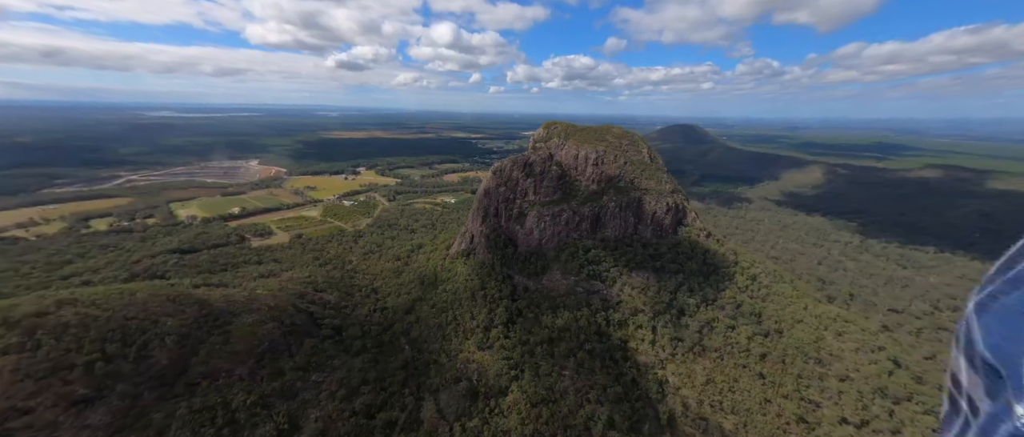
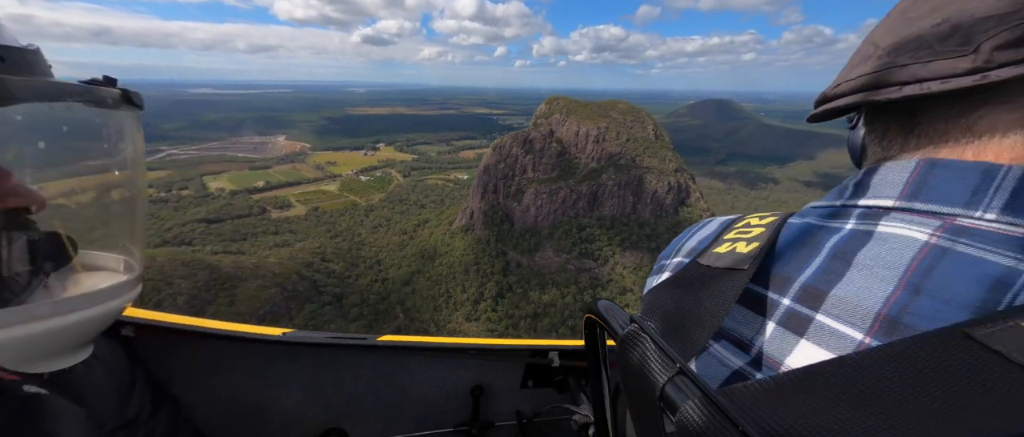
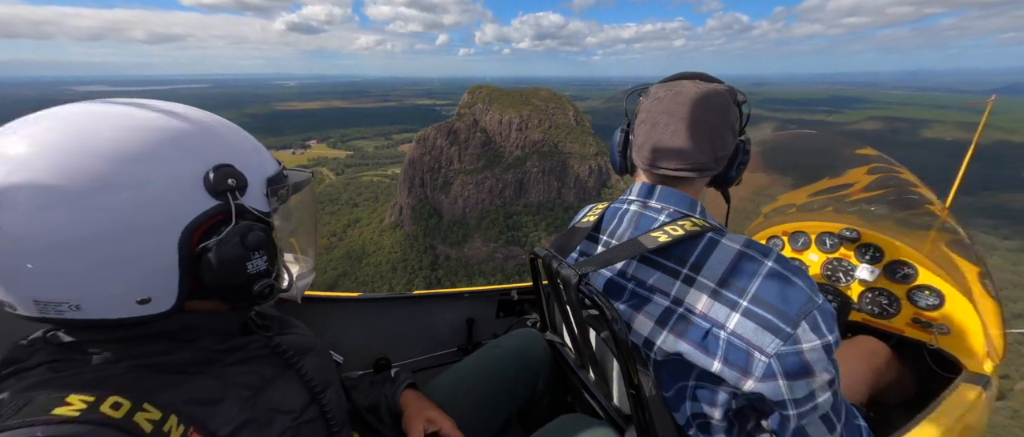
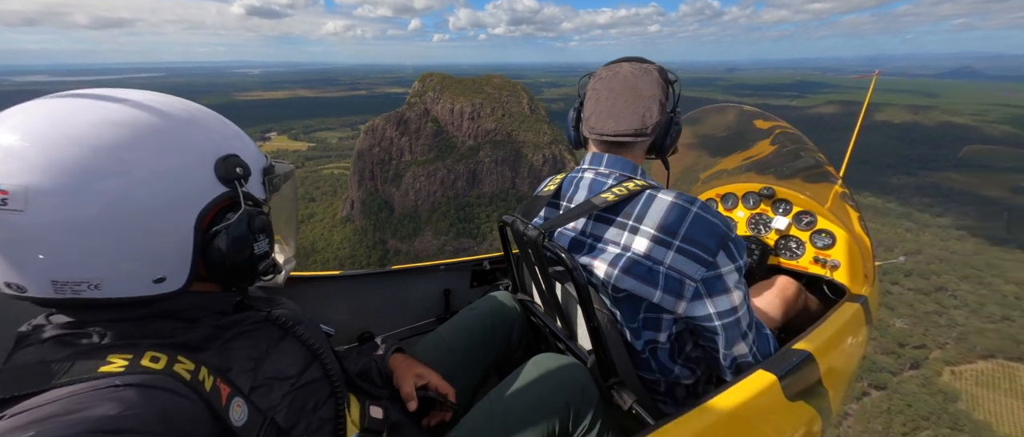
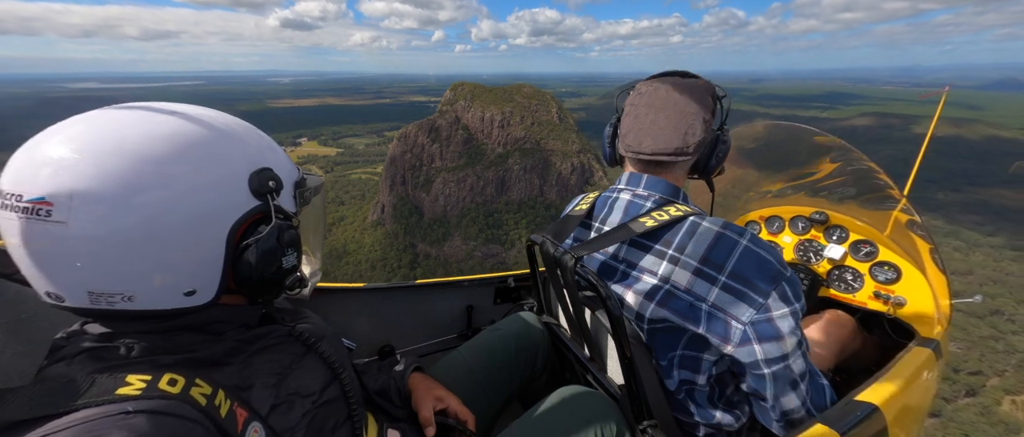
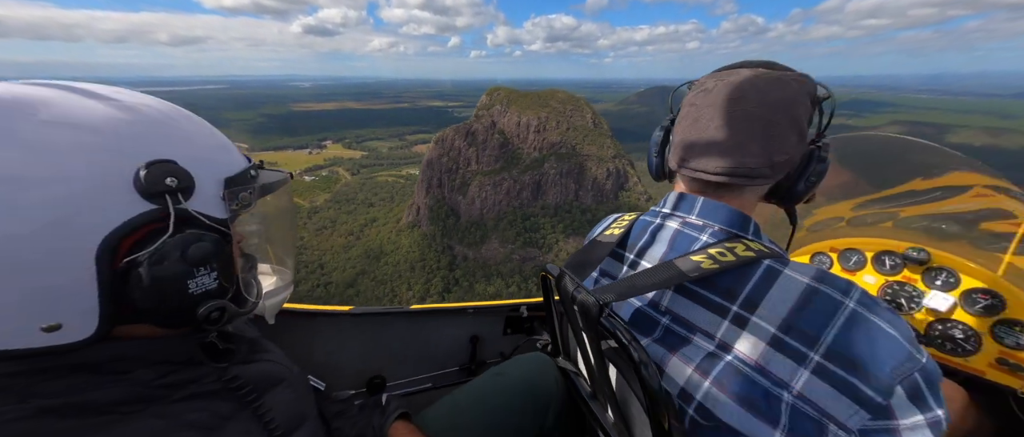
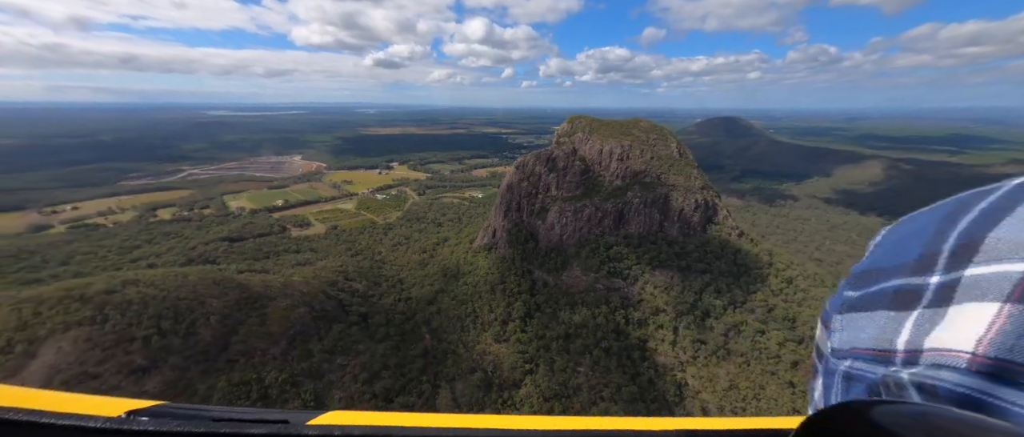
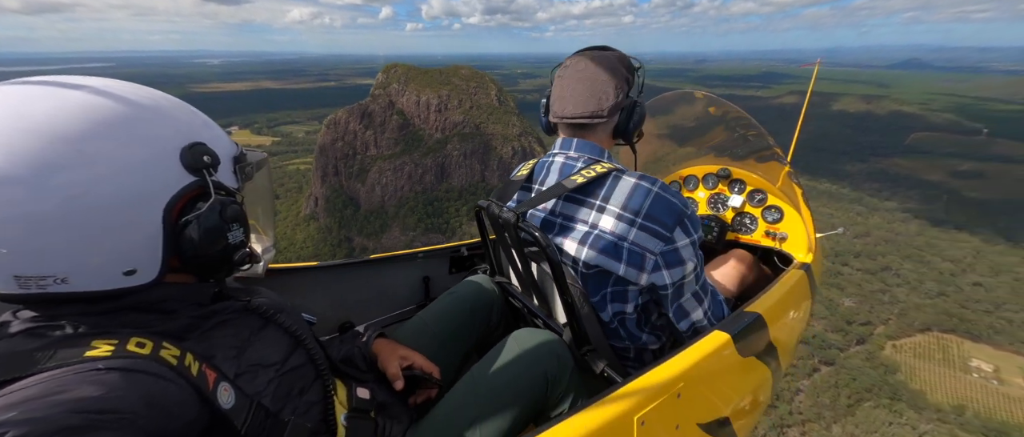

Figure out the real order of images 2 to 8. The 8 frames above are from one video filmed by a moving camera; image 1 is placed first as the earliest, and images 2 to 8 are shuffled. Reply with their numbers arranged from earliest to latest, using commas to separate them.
7, 2, 6, 3, 5, 4, 8
